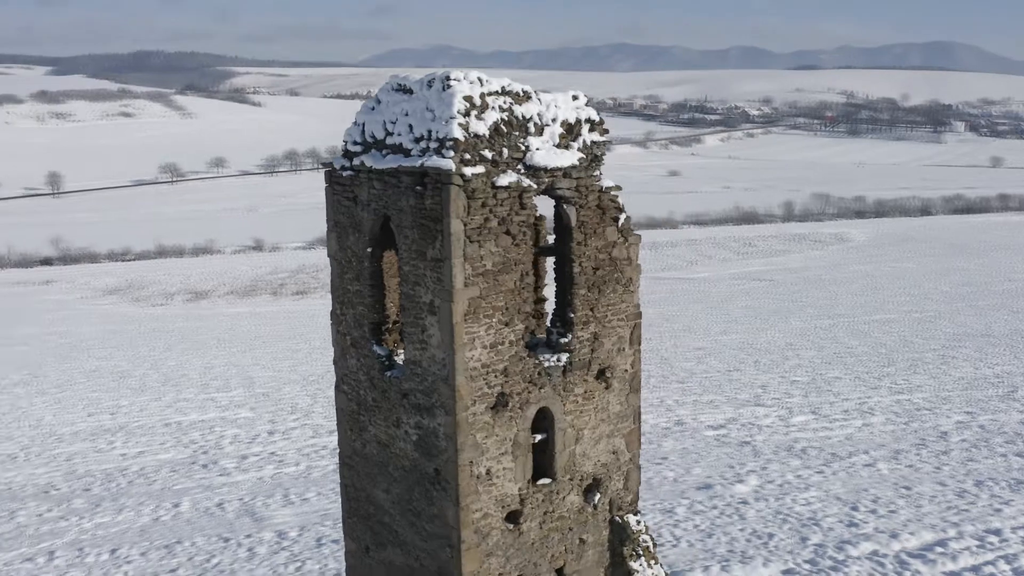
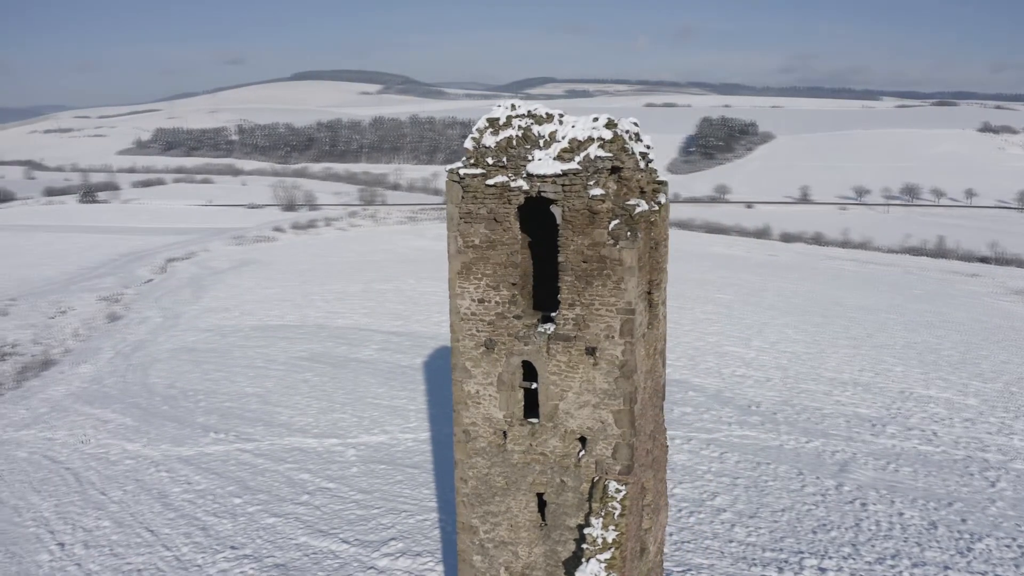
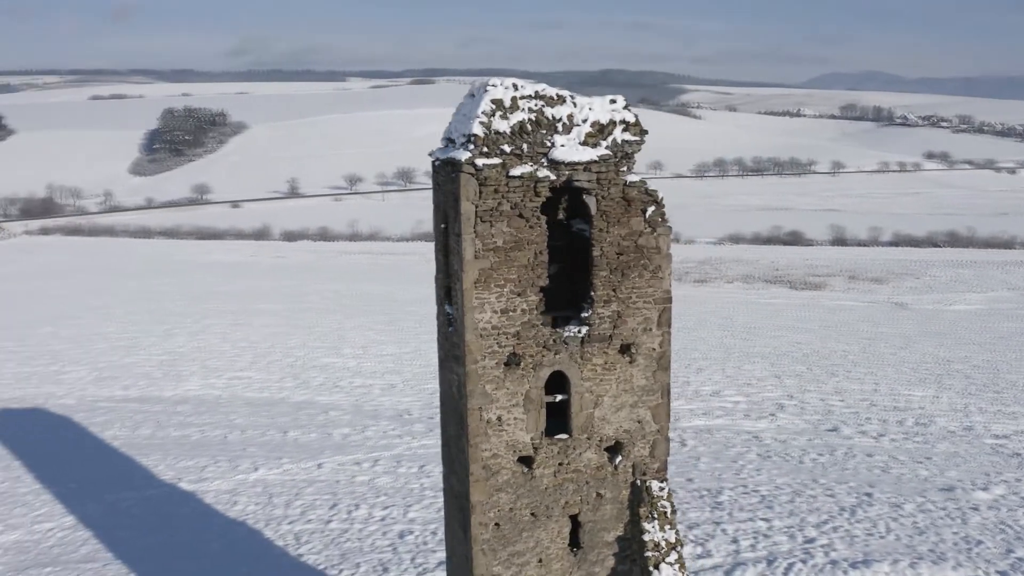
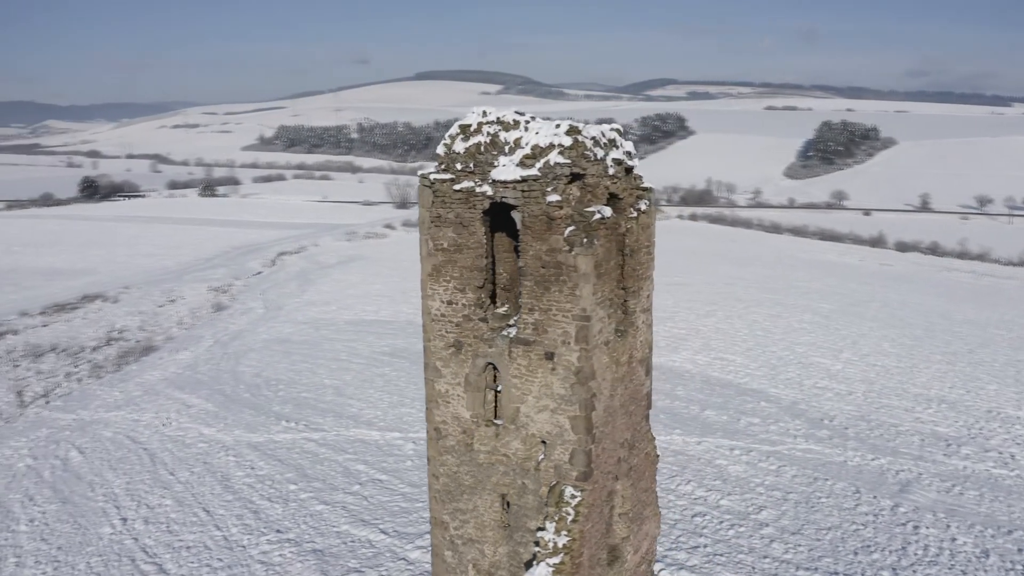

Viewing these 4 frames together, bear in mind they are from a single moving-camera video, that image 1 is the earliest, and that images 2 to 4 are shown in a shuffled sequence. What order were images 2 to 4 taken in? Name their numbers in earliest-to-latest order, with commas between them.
3, 2, 4
